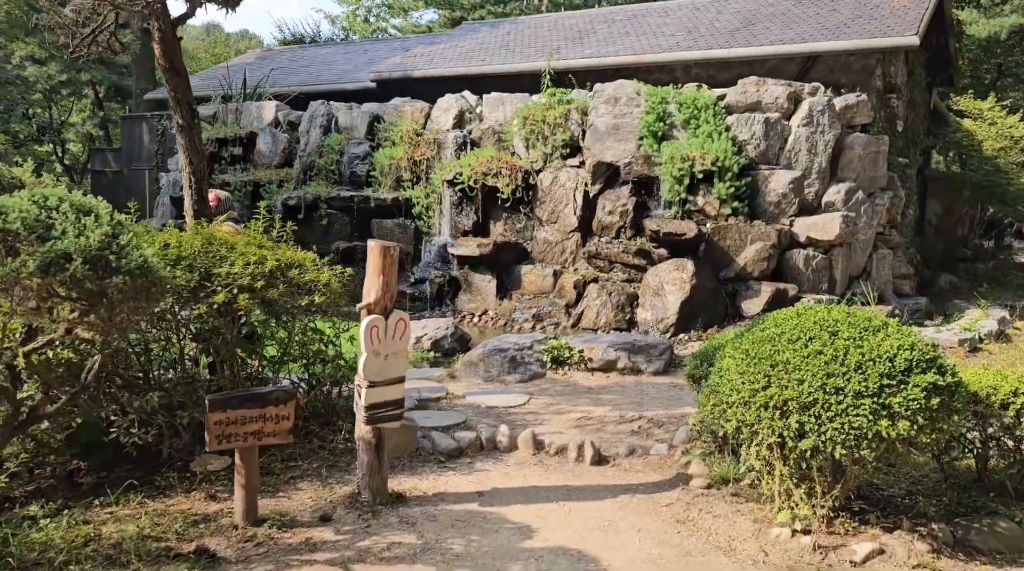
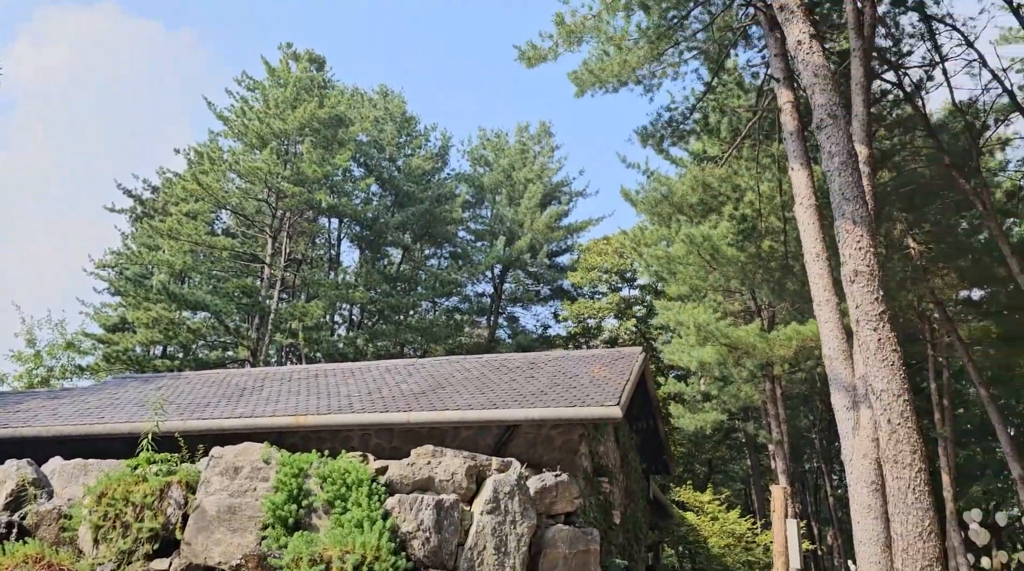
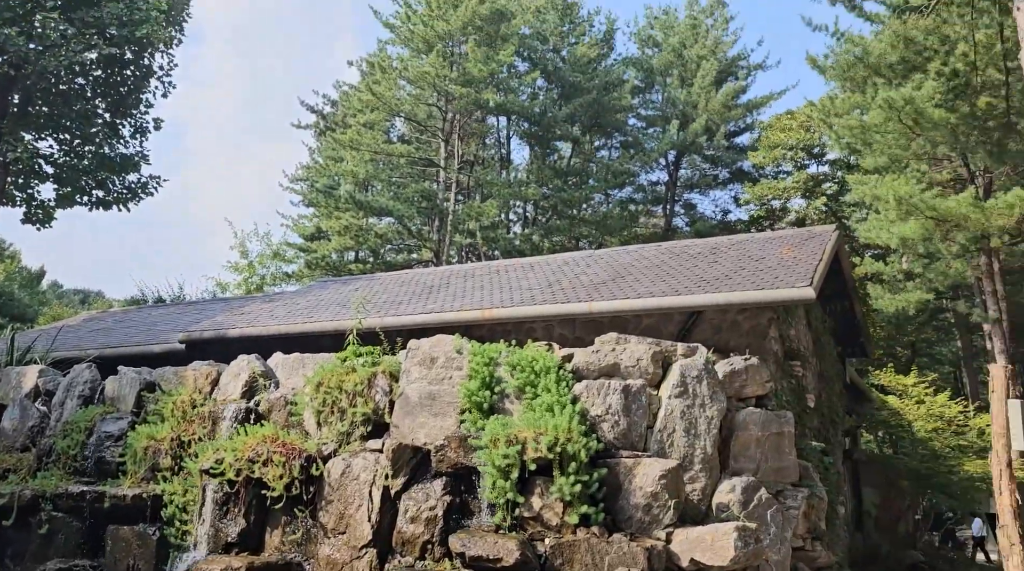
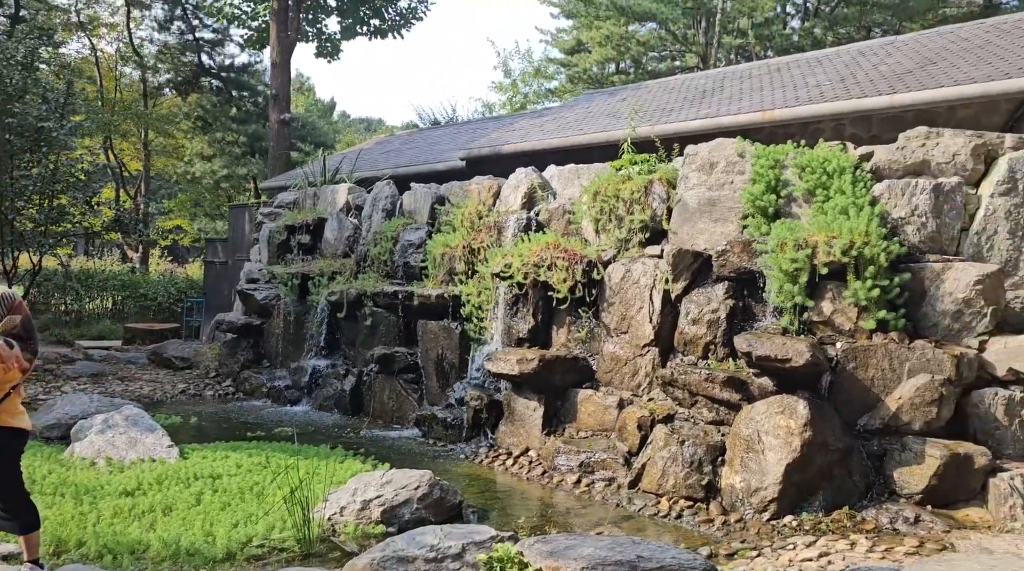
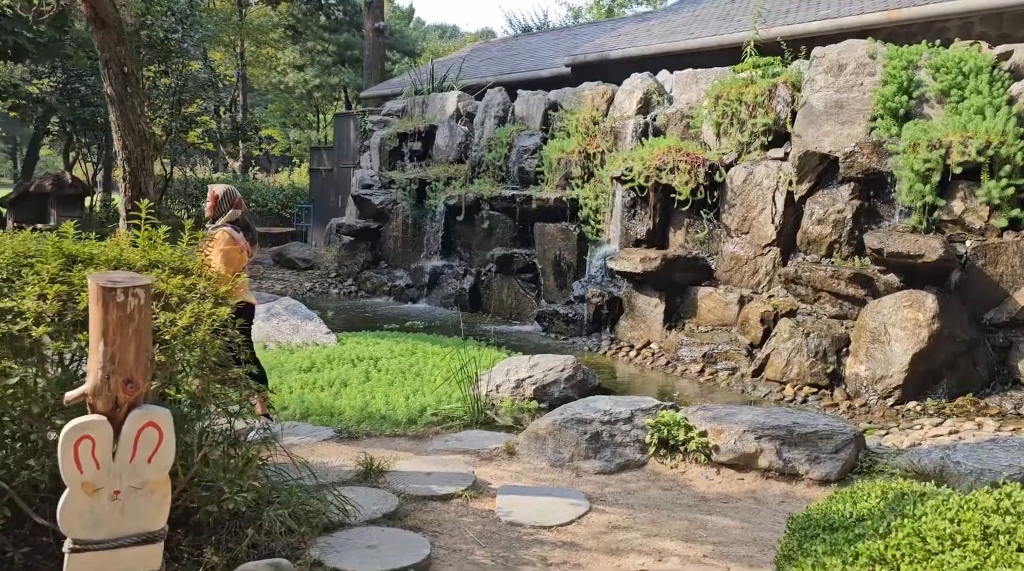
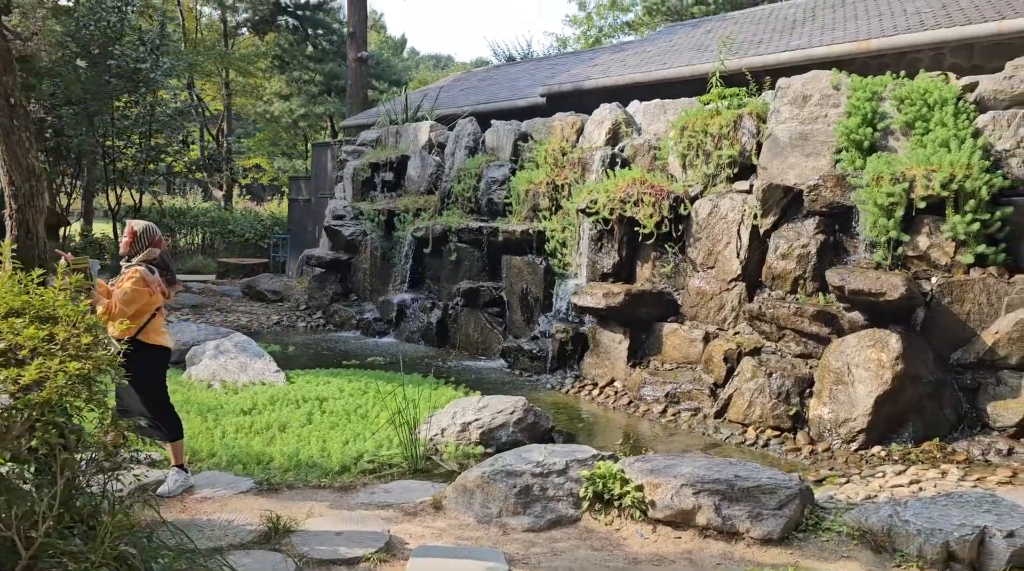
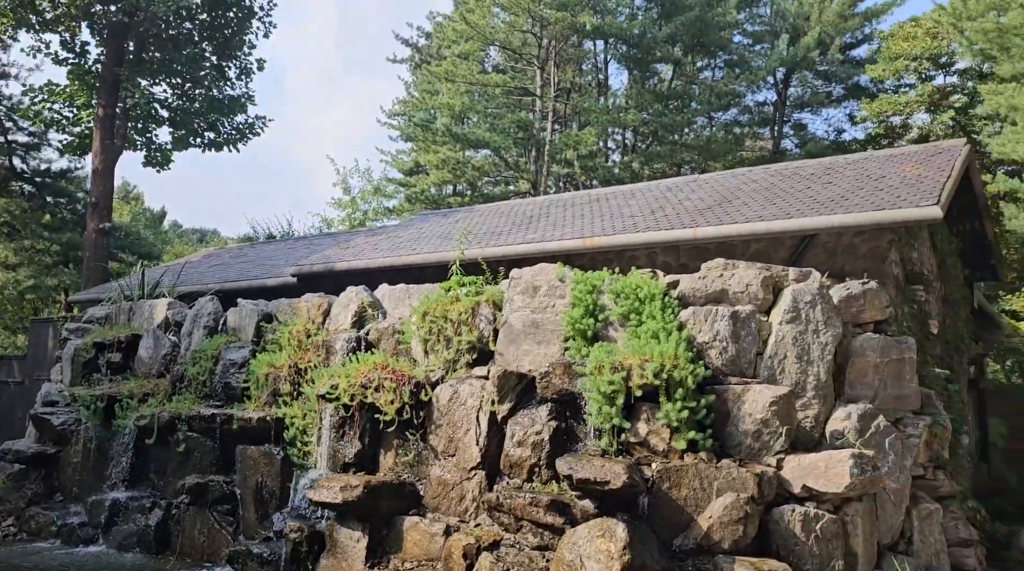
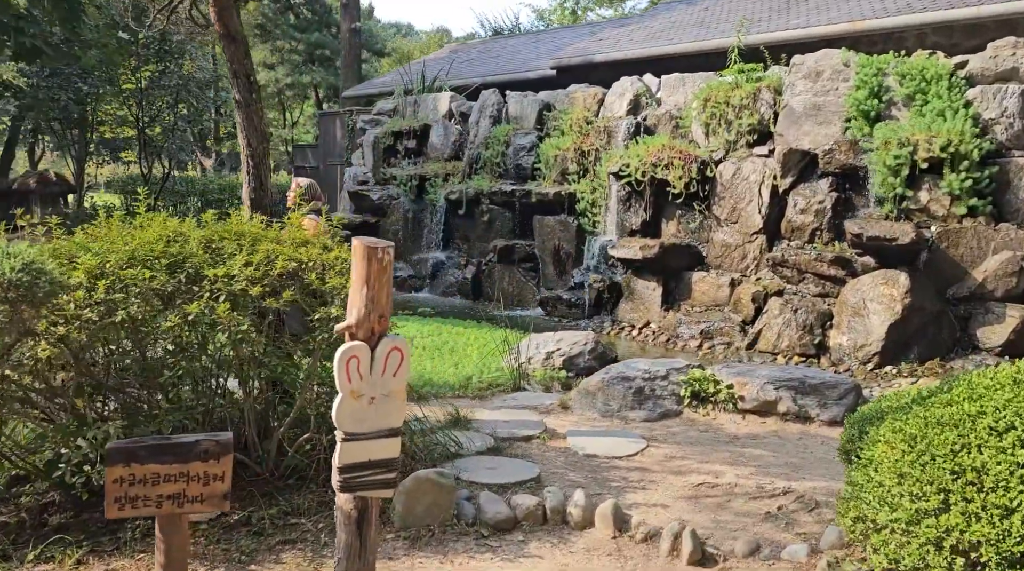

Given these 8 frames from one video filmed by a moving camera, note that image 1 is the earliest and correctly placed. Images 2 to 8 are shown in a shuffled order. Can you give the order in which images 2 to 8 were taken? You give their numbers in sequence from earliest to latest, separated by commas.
8, 5, 6, 4, 7, 3, 2
